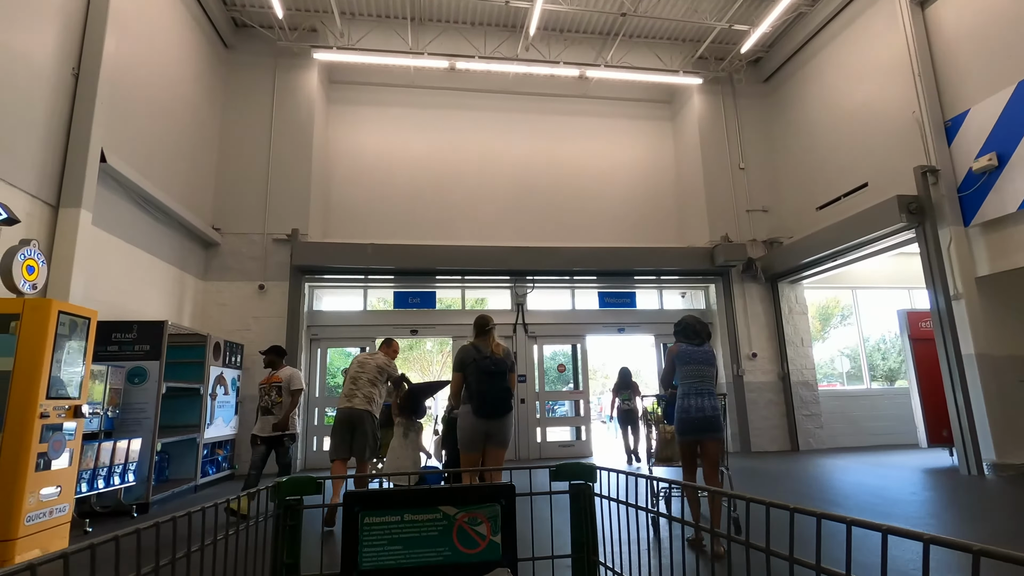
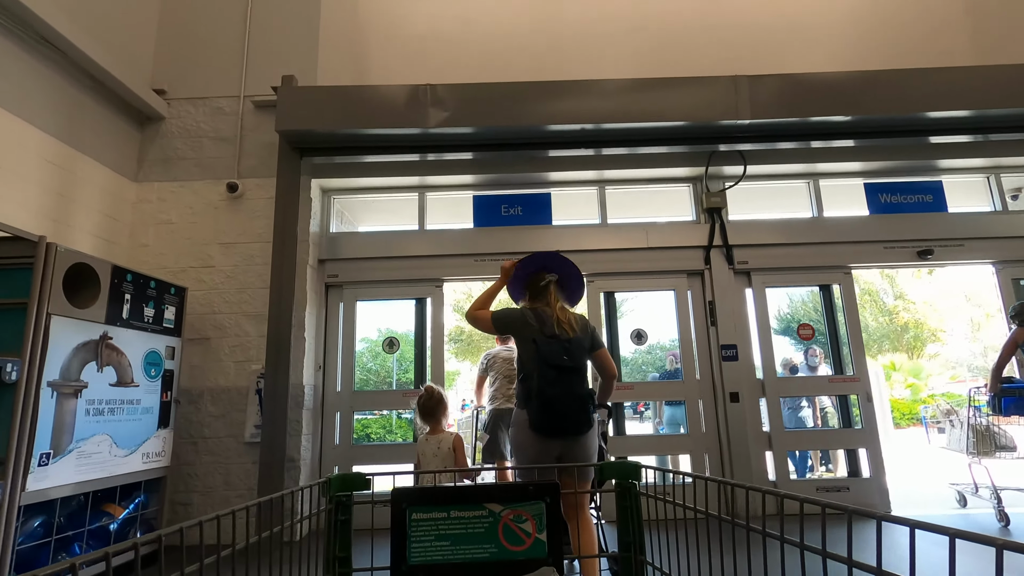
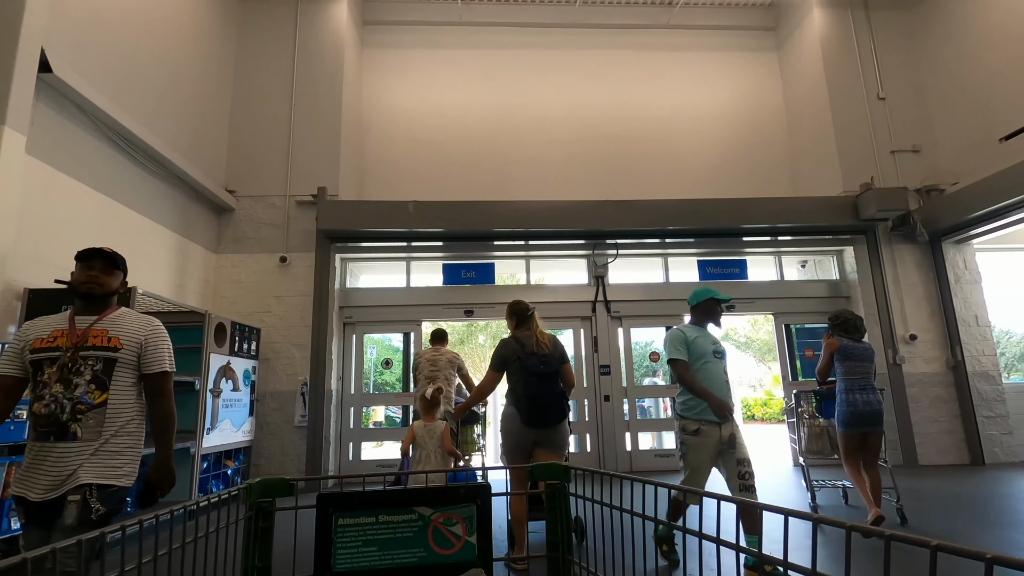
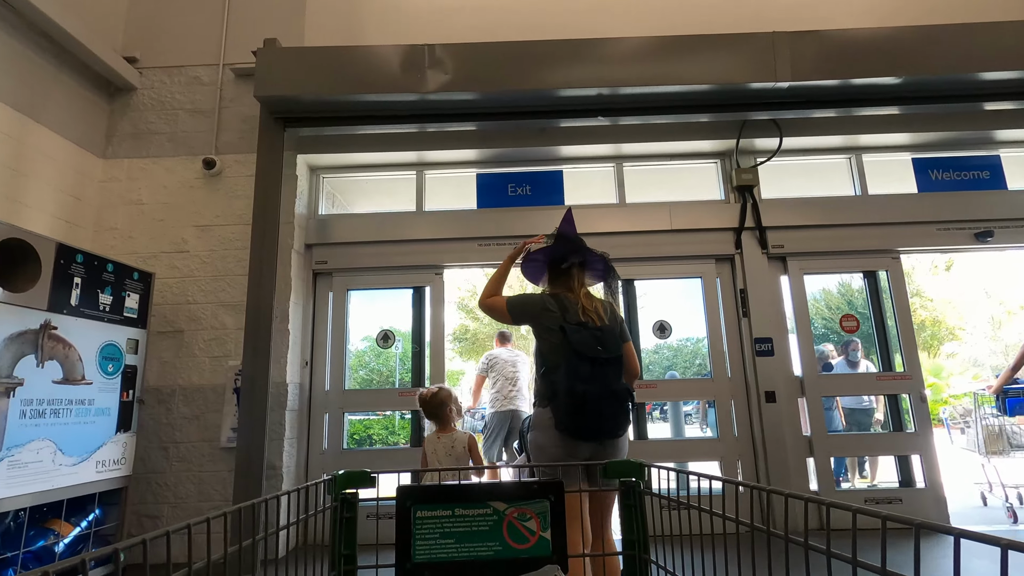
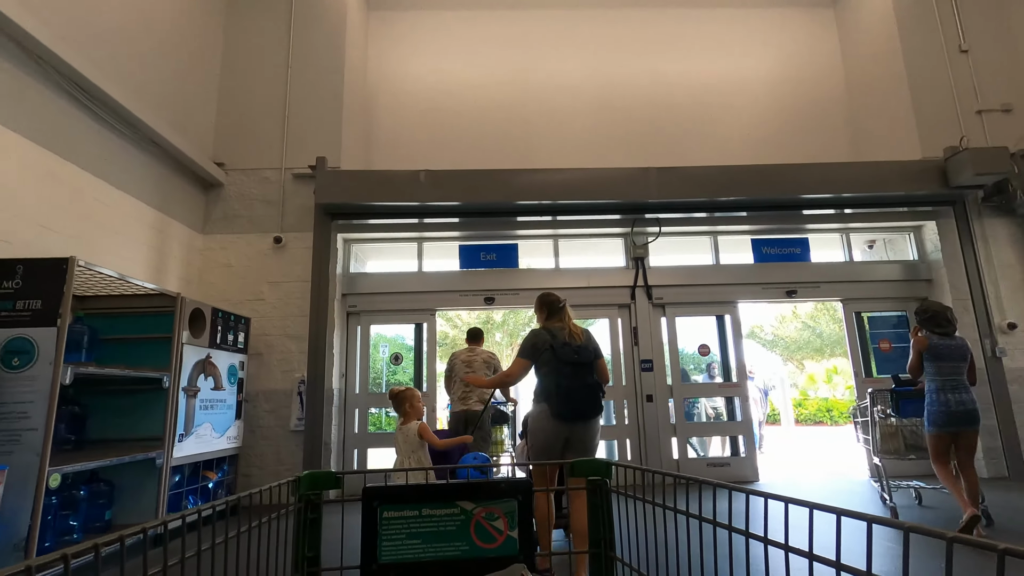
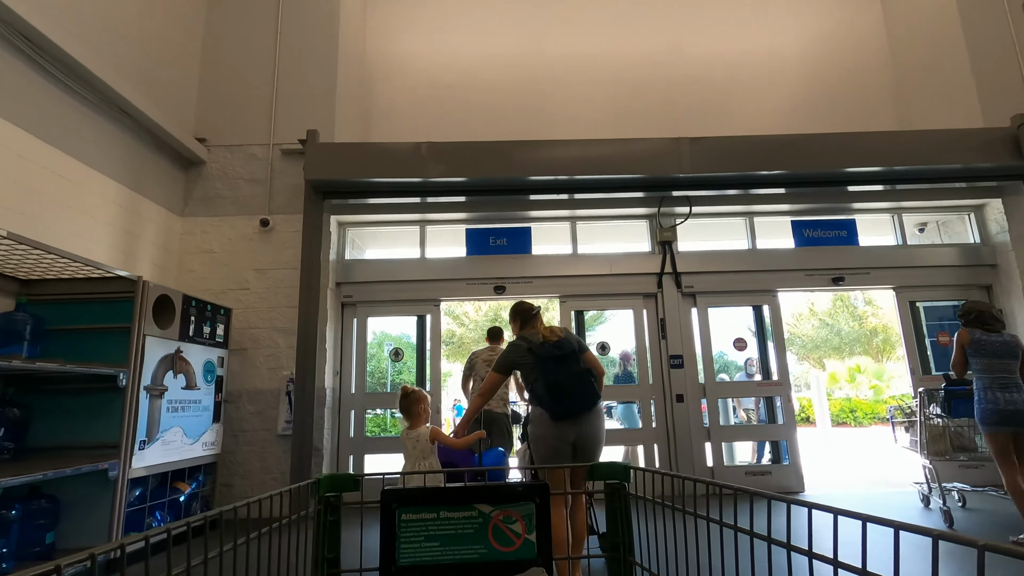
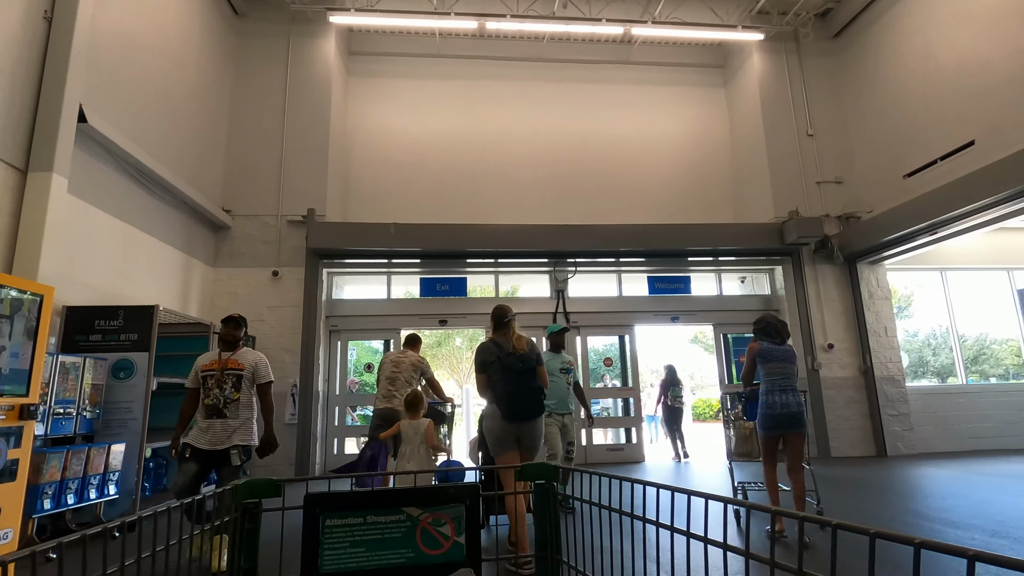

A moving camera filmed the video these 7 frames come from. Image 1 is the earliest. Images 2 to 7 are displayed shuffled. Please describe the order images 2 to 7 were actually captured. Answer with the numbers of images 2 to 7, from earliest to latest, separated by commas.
7, 3, 5, 6, 2, 4
